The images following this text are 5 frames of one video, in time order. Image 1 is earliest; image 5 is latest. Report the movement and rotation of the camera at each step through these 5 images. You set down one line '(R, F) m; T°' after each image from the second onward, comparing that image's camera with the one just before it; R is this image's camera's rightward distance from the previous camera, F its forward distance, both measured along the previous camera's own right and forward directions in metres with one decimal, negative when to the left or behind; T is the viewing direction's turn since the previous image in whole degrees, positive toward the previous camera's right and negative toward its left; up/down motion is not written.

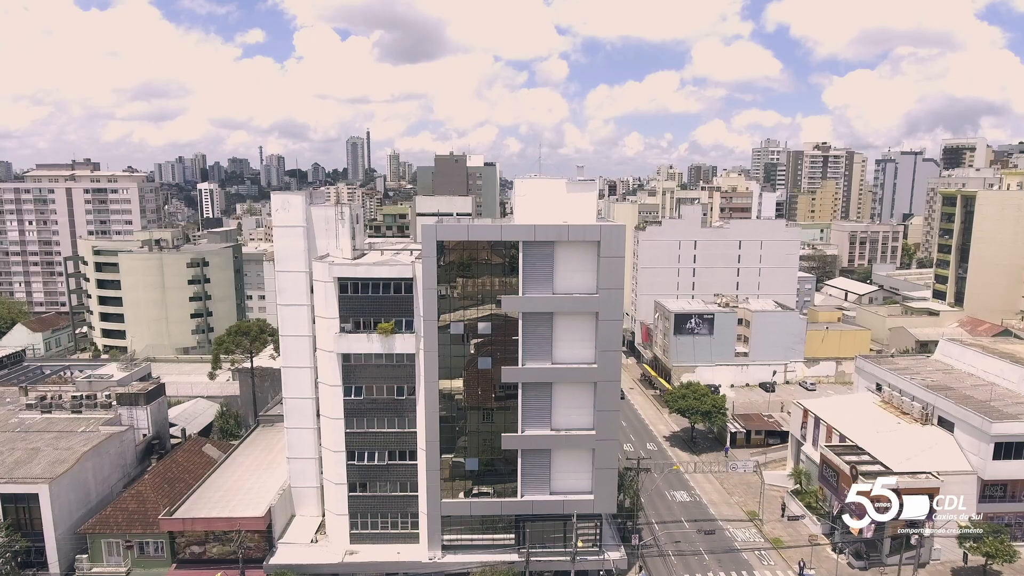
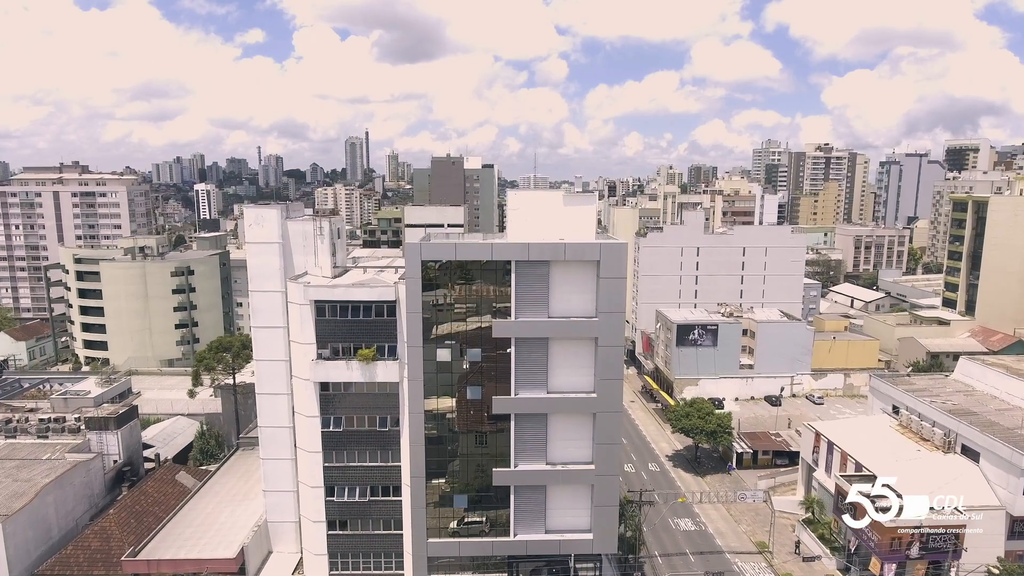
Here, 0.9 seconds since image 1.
(+0.3, +1.8) m; 0°
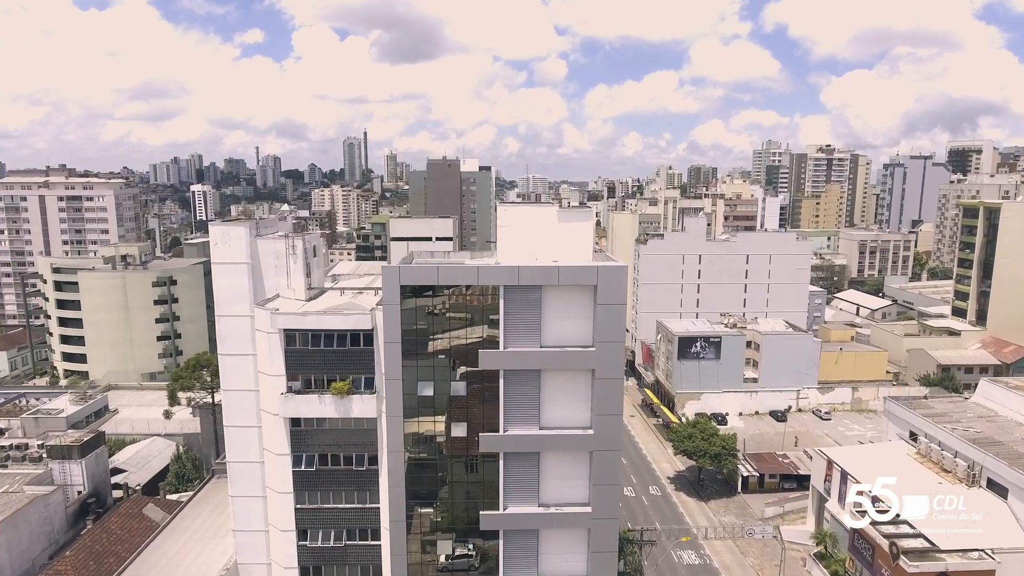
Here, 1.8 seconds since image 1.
(+0.3, +1.8) m; 0°
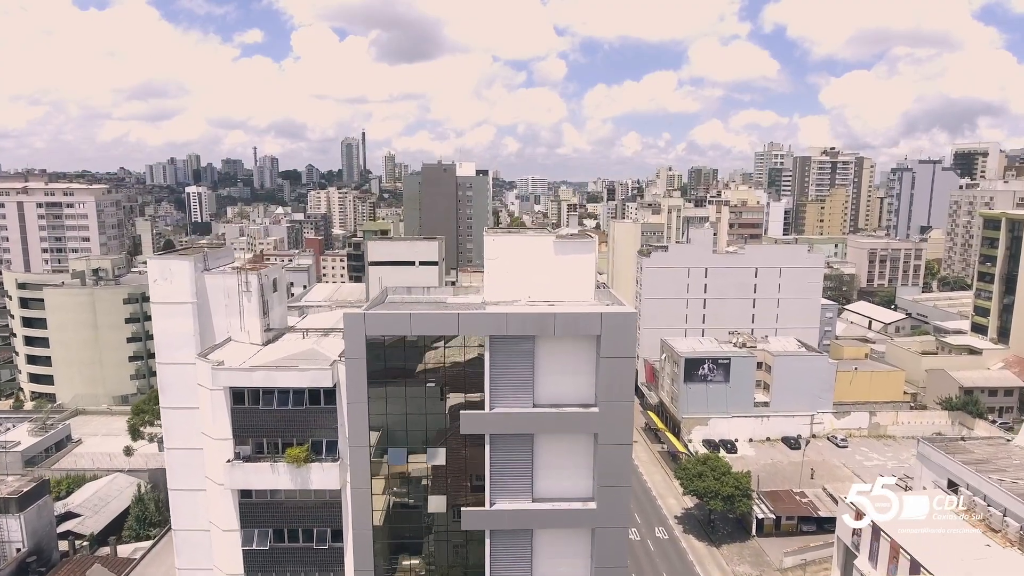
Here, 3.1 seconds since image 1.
(+0.3, +2.9) m; 0°
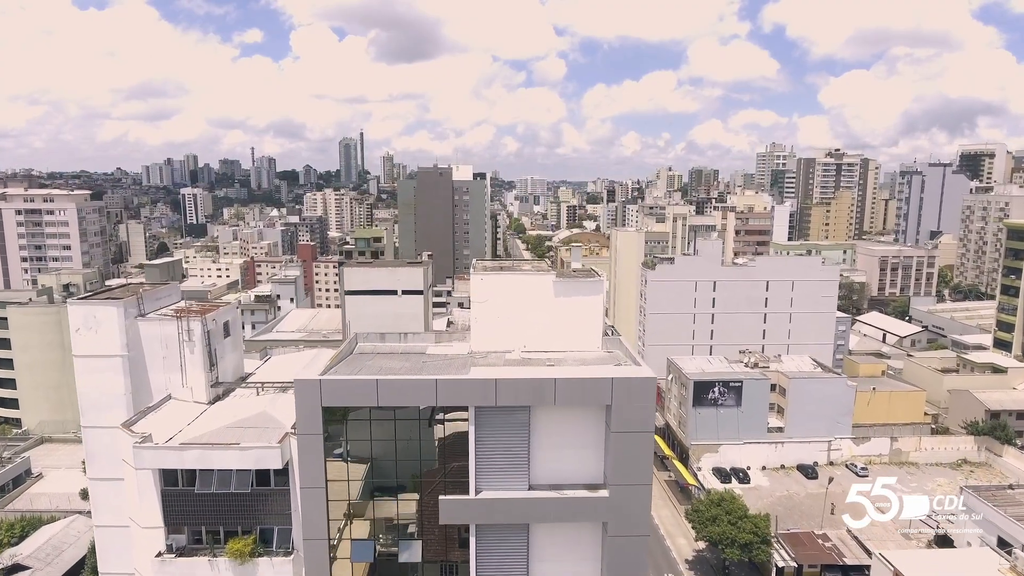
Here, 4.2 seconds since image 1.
(+0.2, +2.8) m; 0°
